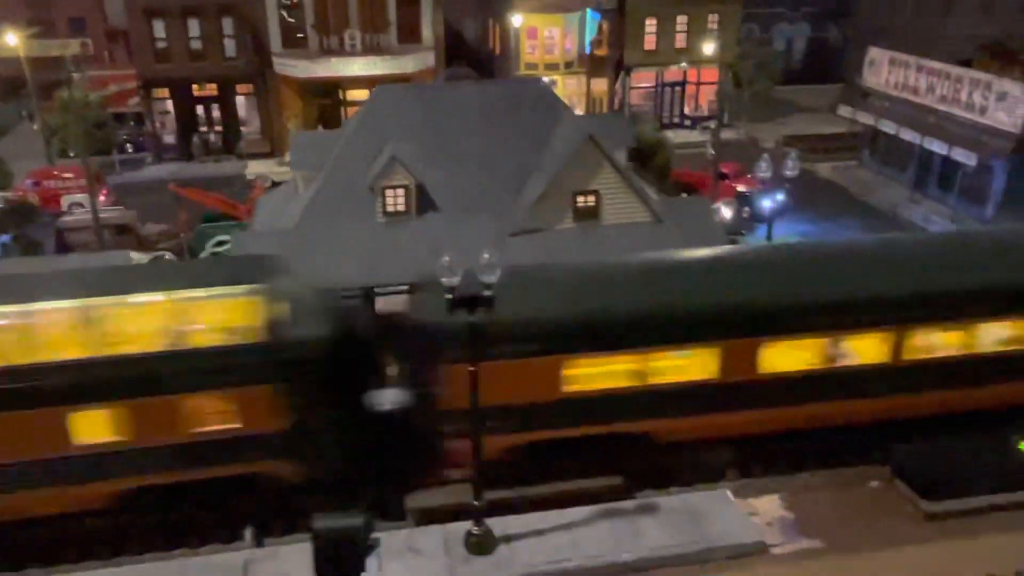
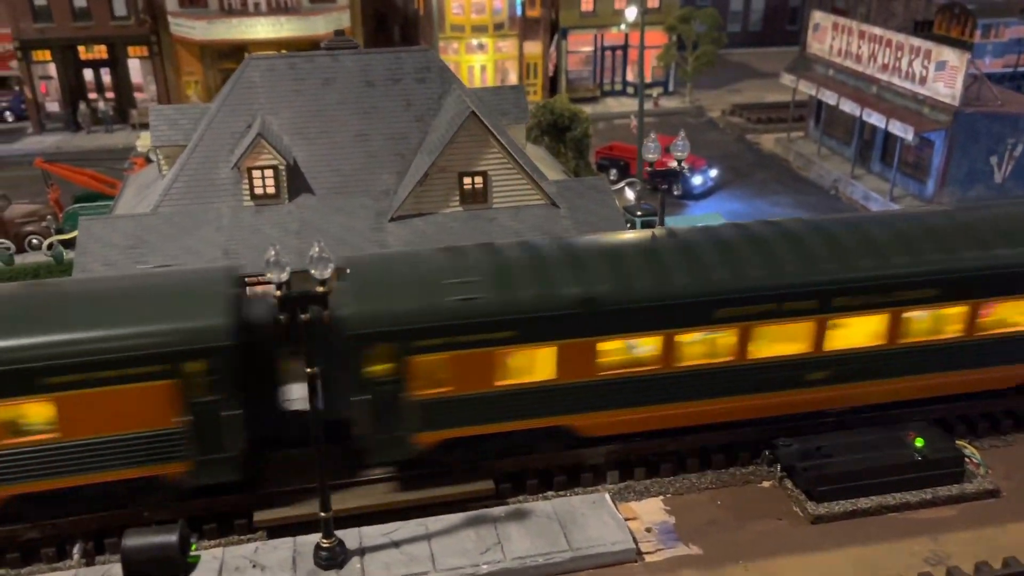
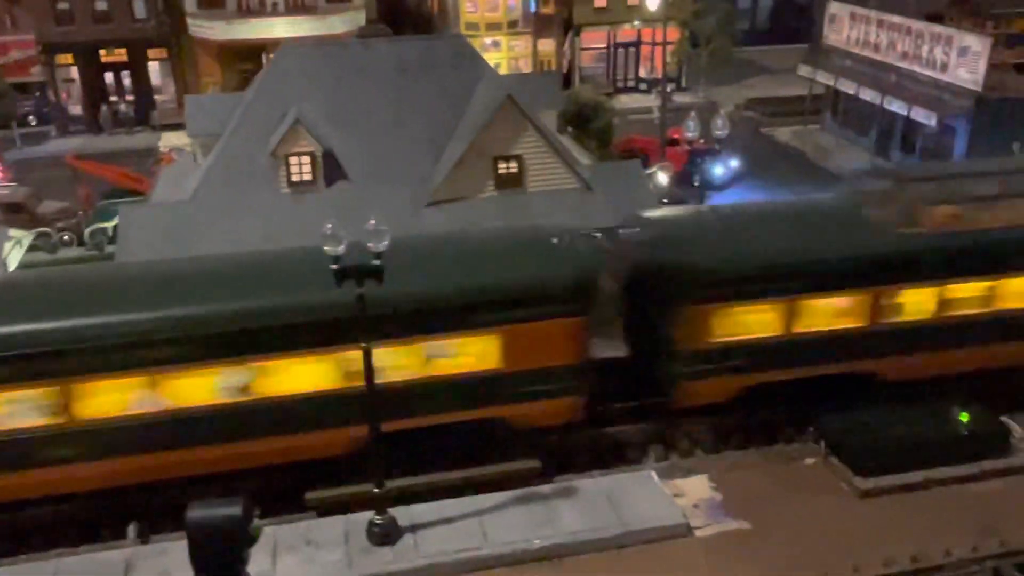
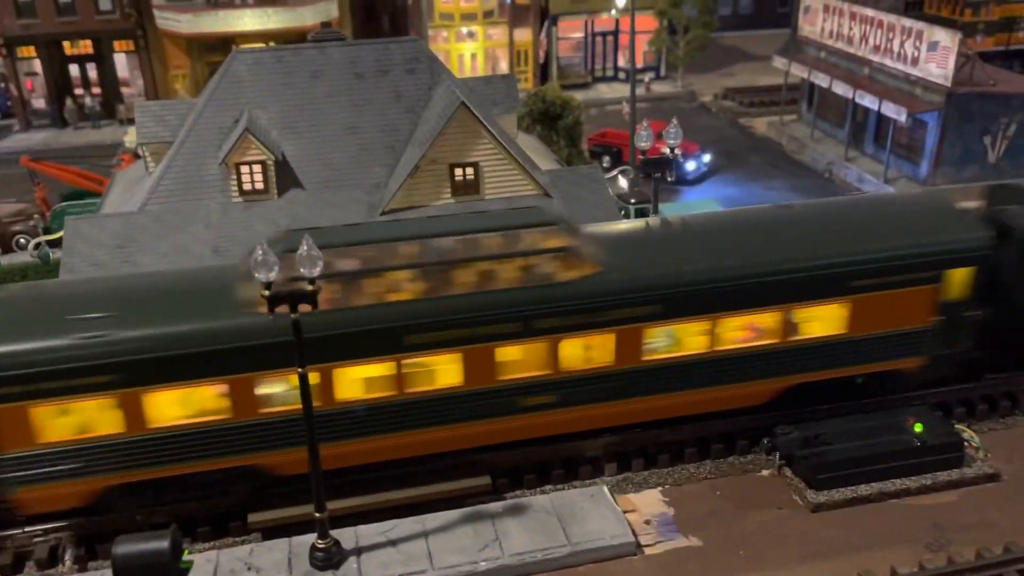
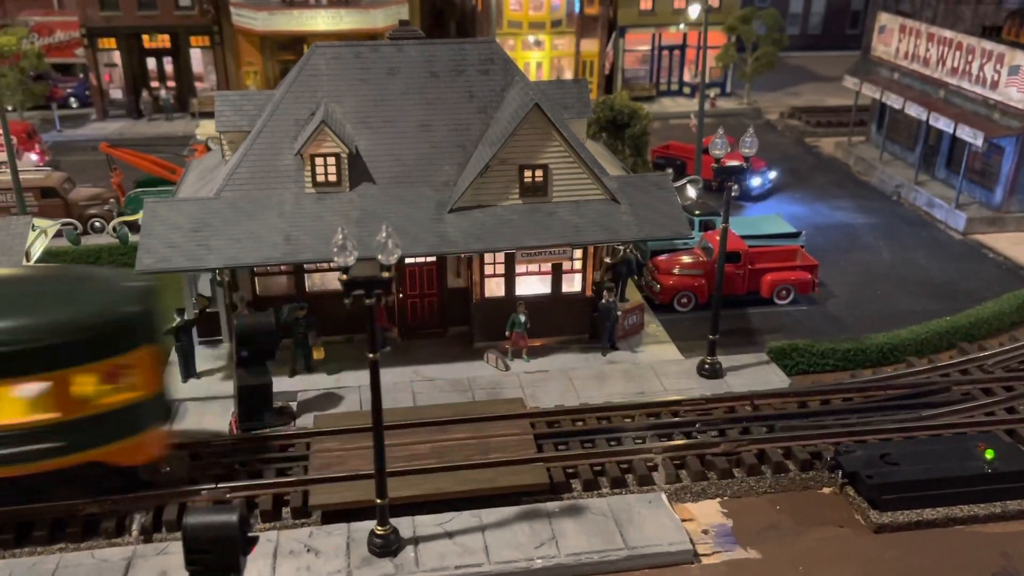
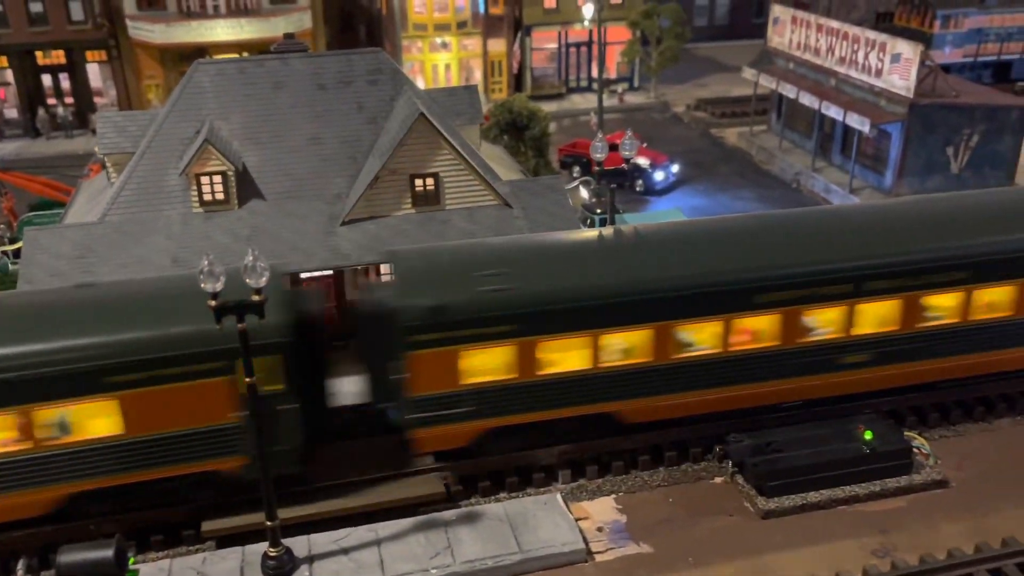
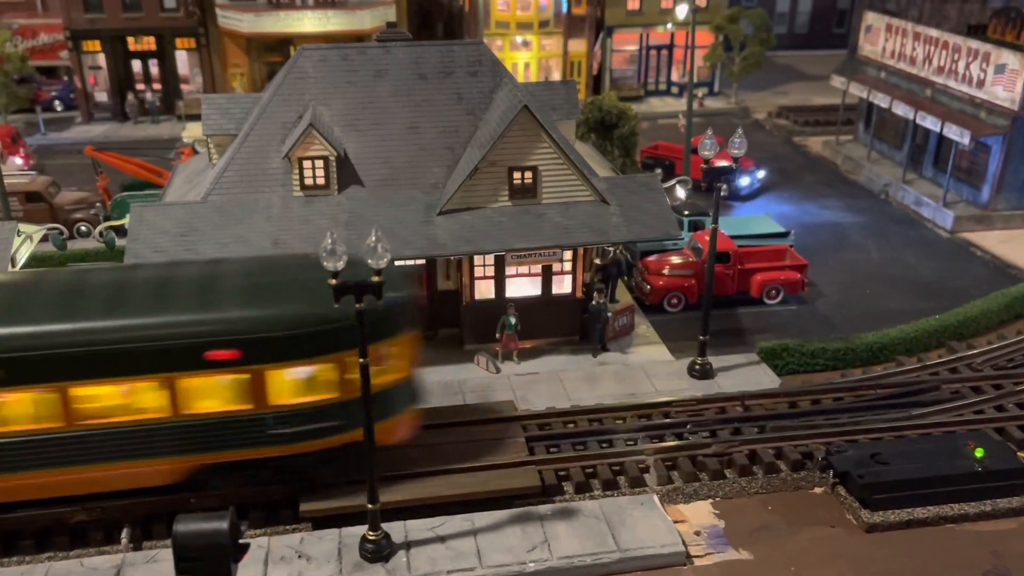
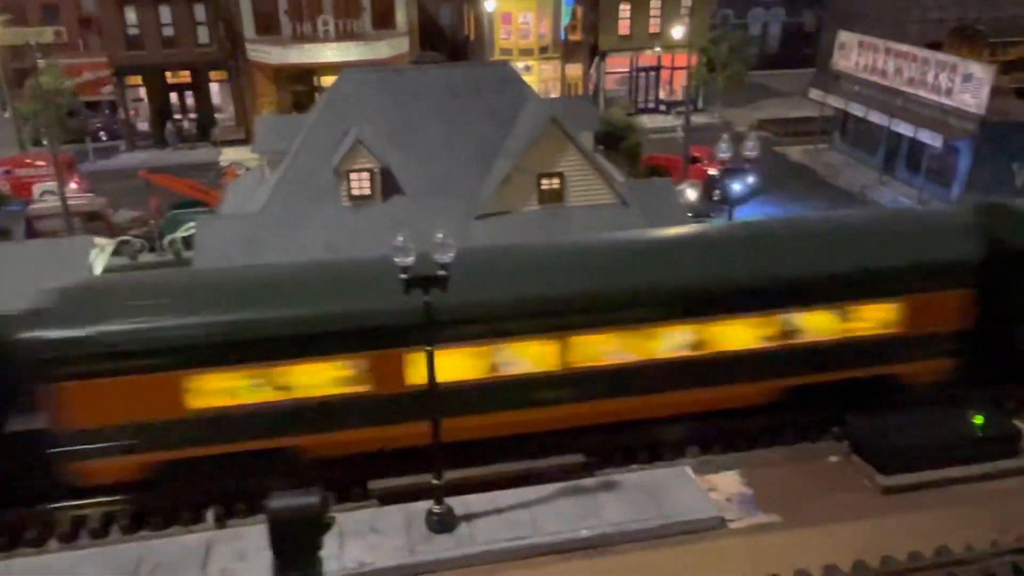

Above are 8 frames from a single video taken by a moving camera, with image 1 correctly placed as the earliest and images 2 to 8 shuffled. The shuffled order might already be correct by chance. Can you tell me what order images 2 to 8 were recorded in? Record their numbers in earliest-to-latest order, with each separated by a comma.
8, 3, 4, 6, 2, 7, 5
